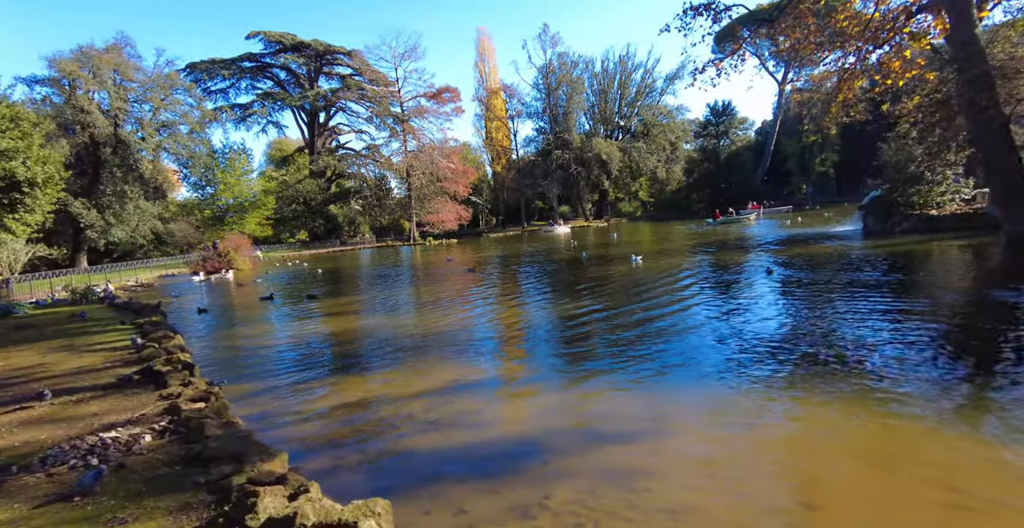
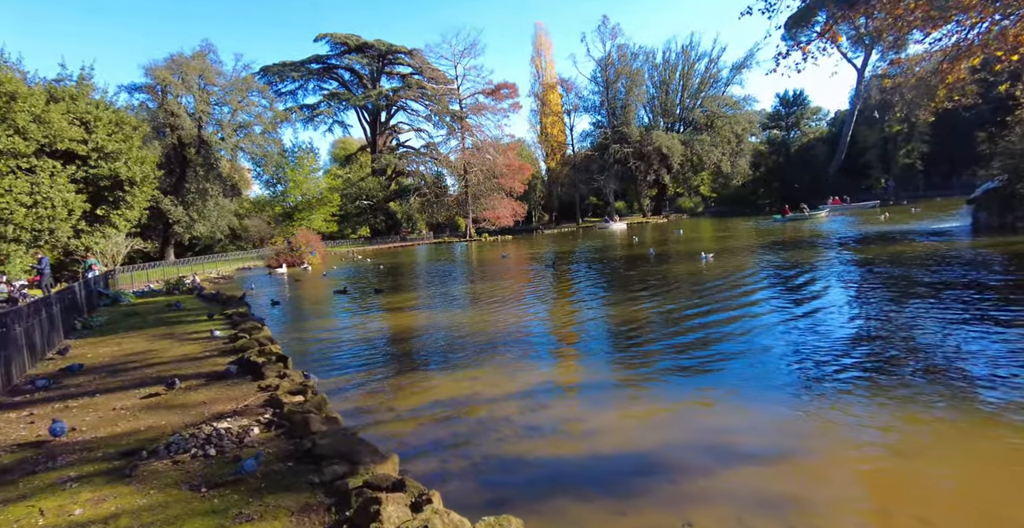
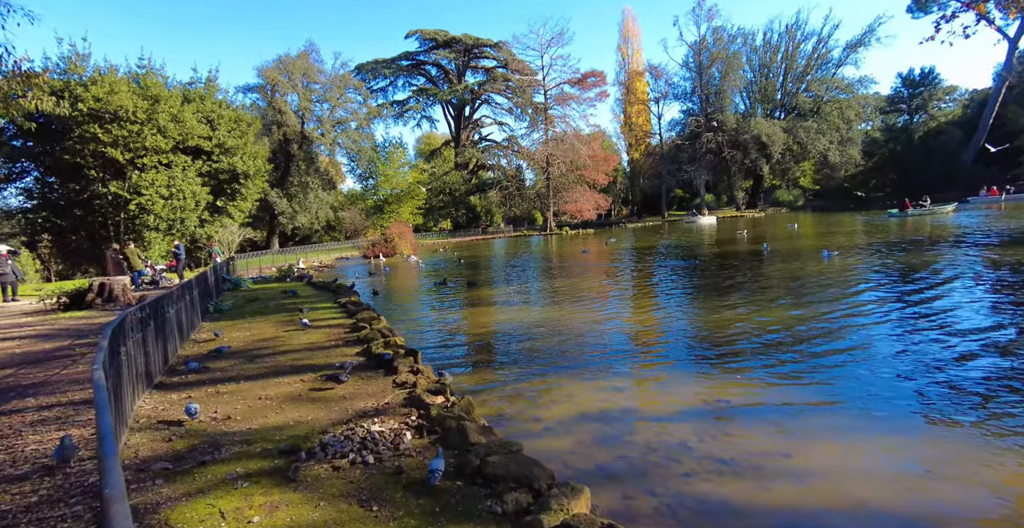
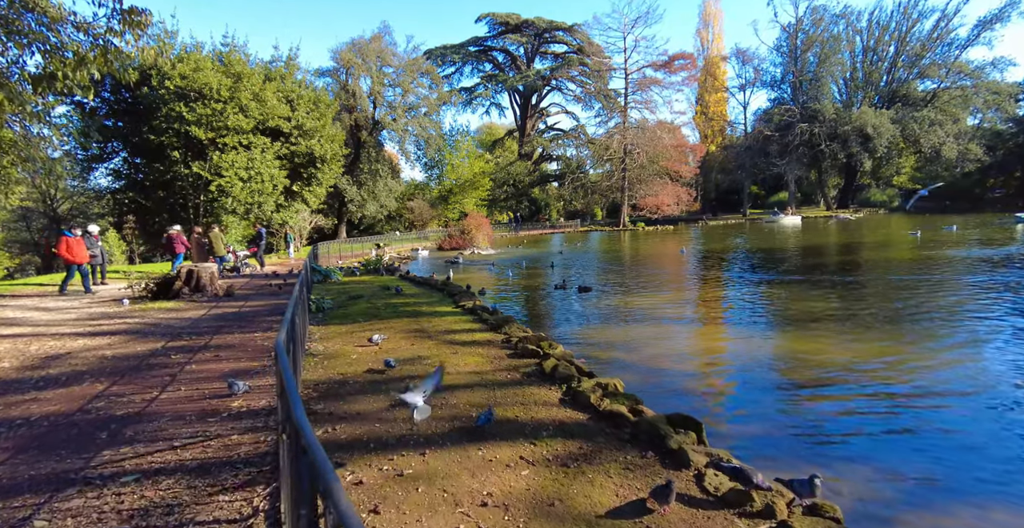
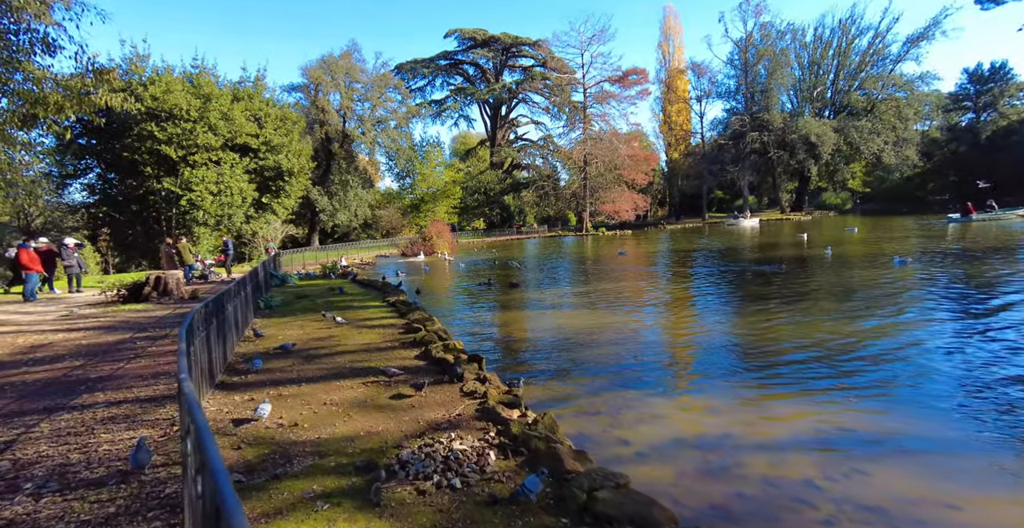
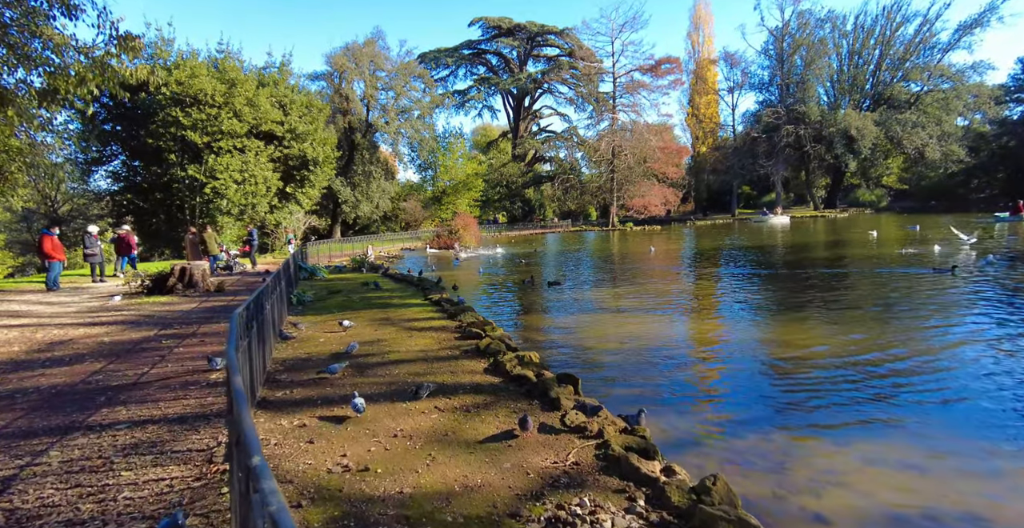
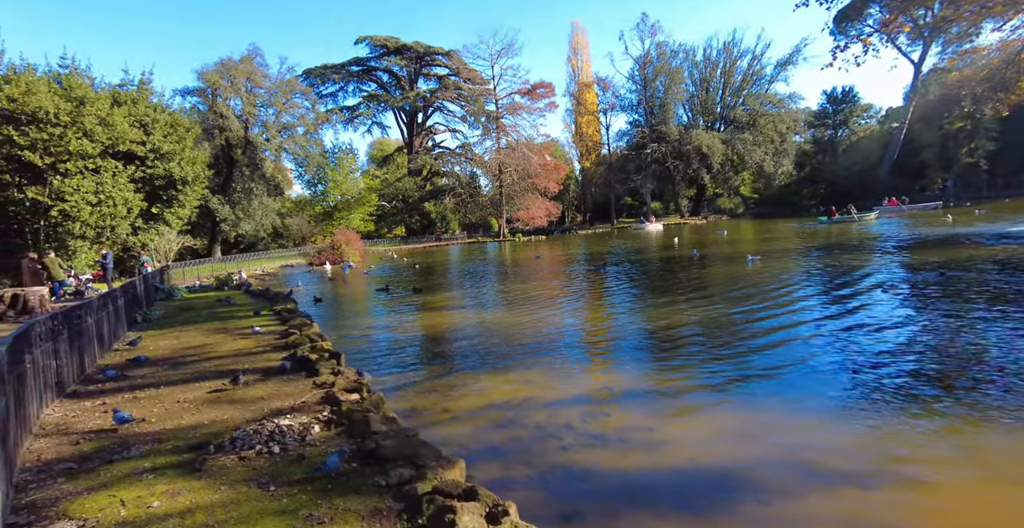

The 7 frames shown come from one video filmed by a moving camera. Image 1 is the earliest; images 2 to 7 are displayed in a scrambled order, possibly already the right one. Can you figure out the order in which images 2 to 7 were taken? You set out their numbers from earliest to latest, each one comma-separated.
2, 7, 3, 5, 6, 4
